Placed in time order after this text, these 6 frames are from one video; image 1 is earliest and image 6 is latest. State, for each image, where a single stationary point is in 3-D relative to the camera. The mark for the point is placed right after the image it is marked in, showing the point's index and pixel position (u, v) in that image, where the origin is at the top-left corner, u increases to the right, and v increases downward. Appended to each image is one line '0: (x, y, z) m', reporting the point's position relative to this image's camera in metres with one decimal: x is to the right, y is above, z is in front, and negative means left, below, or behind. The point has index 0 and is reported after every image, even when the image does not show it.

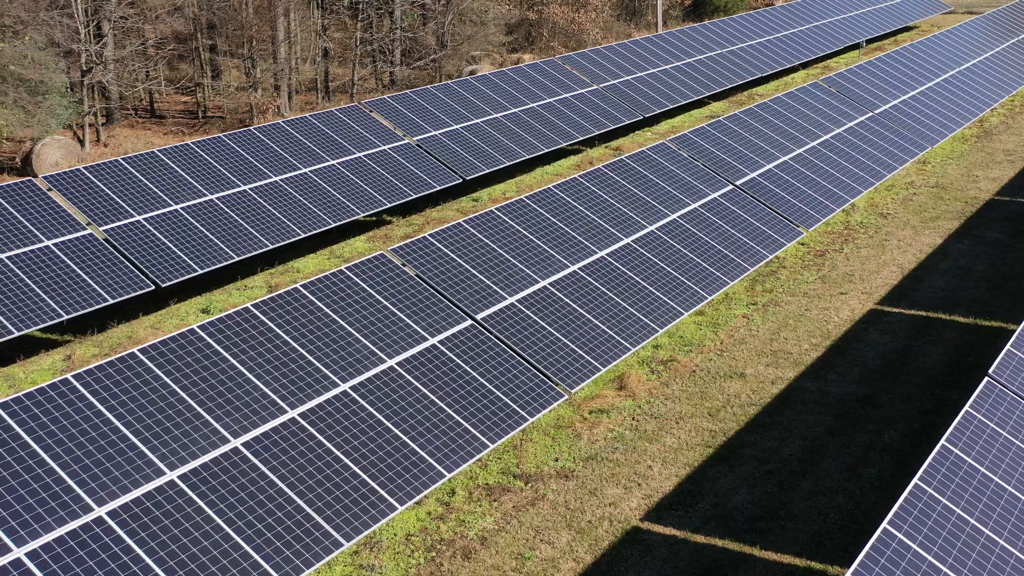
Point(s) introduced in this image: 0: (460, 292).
0: (-0.7, 0.0, +13.6) m
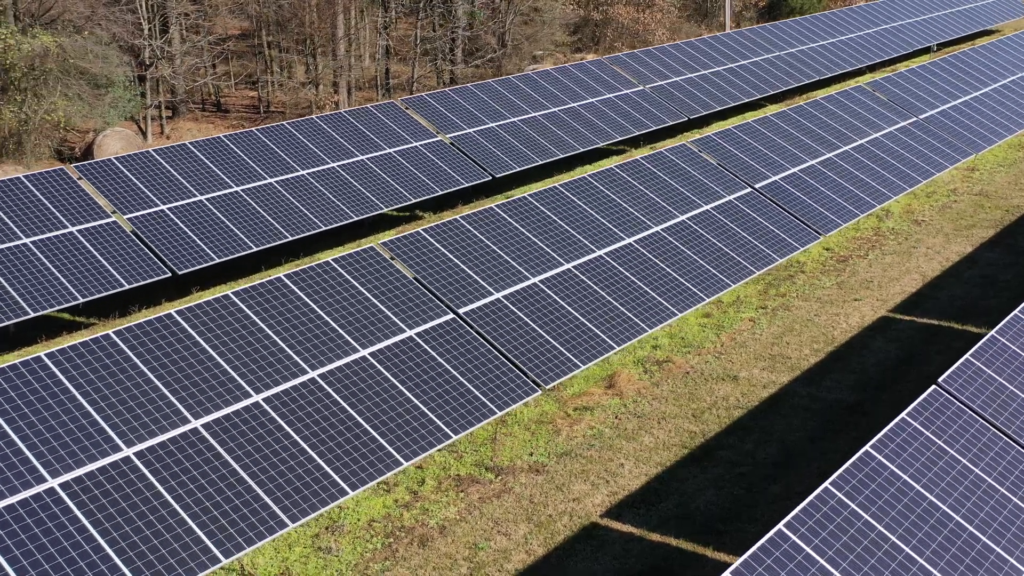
0: (-0.8, 0.0, +13.9) m
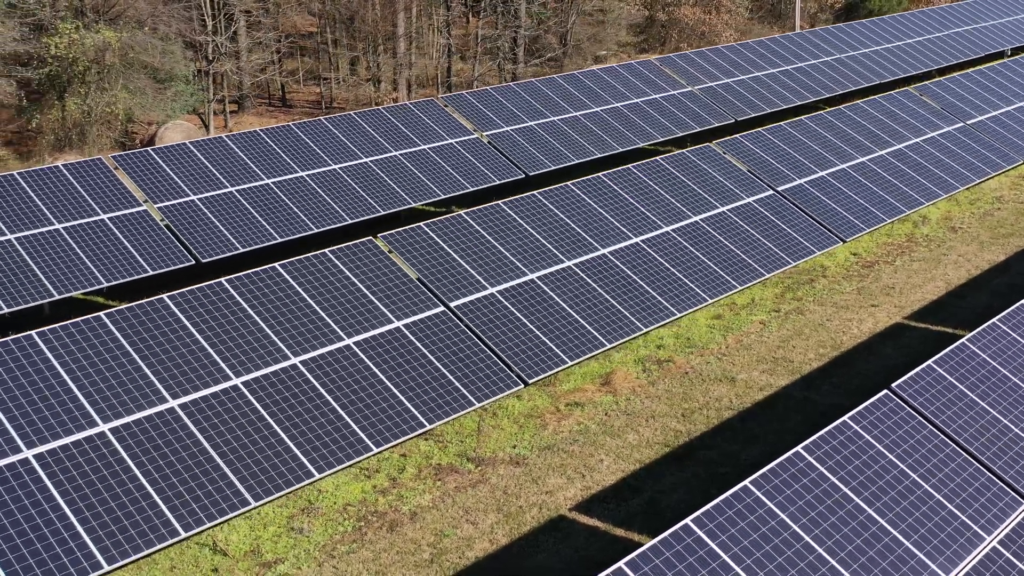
0: (-0.9, +0.1, +14.2) m
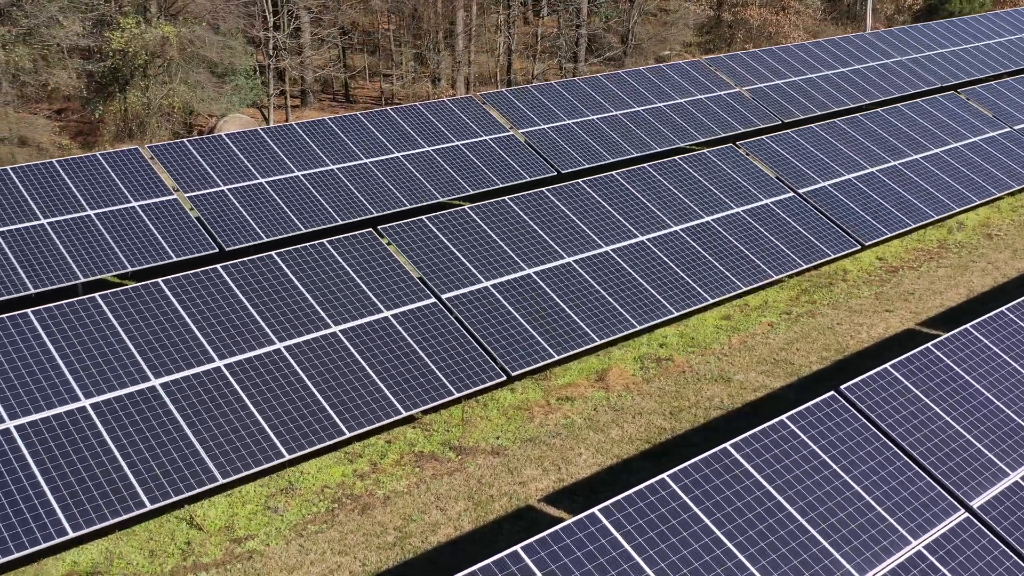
0: (-1.0, +0.2, +14.5) m
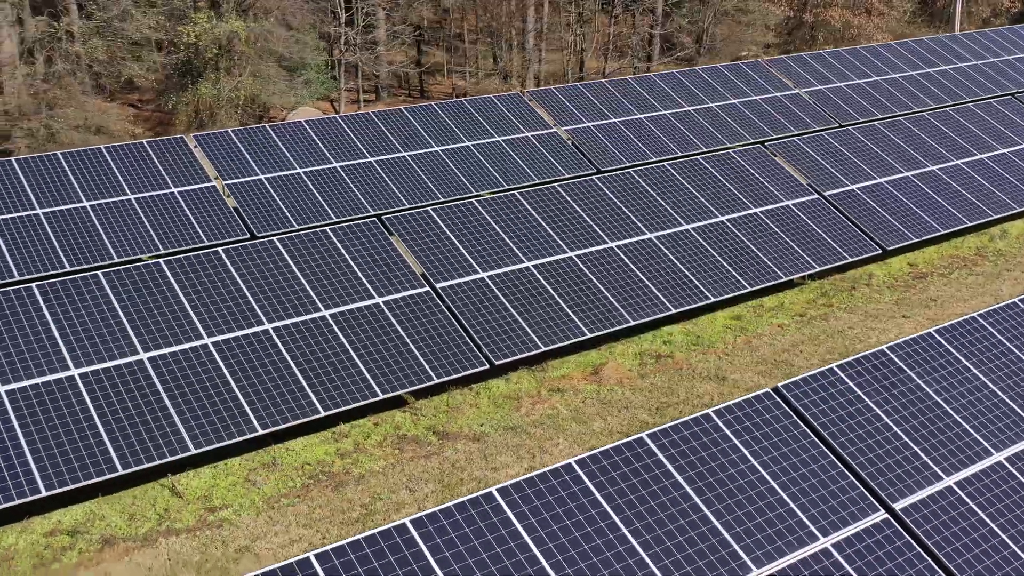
0: (-1.0, +0.3, +14.9) m
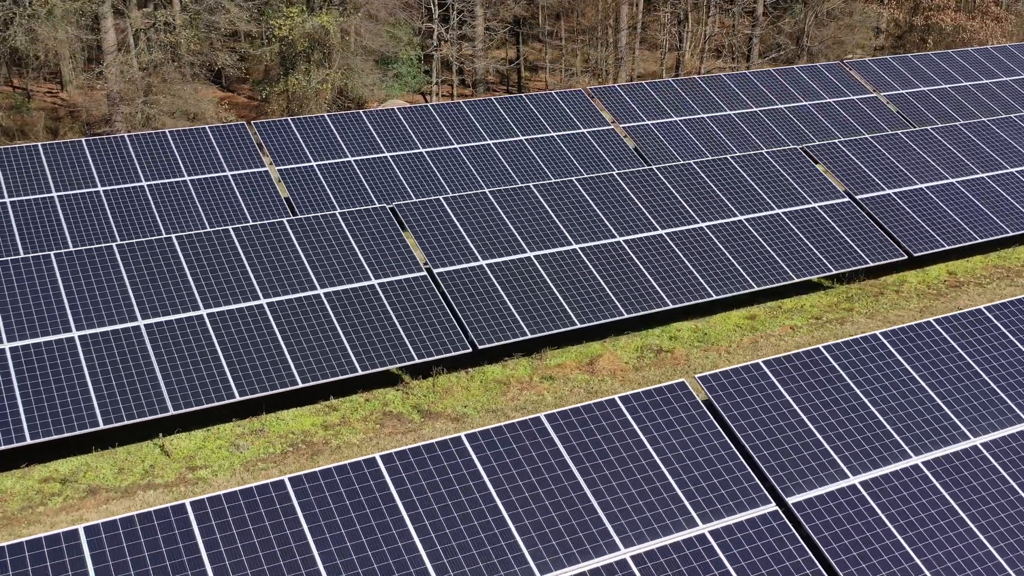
0: (-1.0, +0.5, +15.5) m
